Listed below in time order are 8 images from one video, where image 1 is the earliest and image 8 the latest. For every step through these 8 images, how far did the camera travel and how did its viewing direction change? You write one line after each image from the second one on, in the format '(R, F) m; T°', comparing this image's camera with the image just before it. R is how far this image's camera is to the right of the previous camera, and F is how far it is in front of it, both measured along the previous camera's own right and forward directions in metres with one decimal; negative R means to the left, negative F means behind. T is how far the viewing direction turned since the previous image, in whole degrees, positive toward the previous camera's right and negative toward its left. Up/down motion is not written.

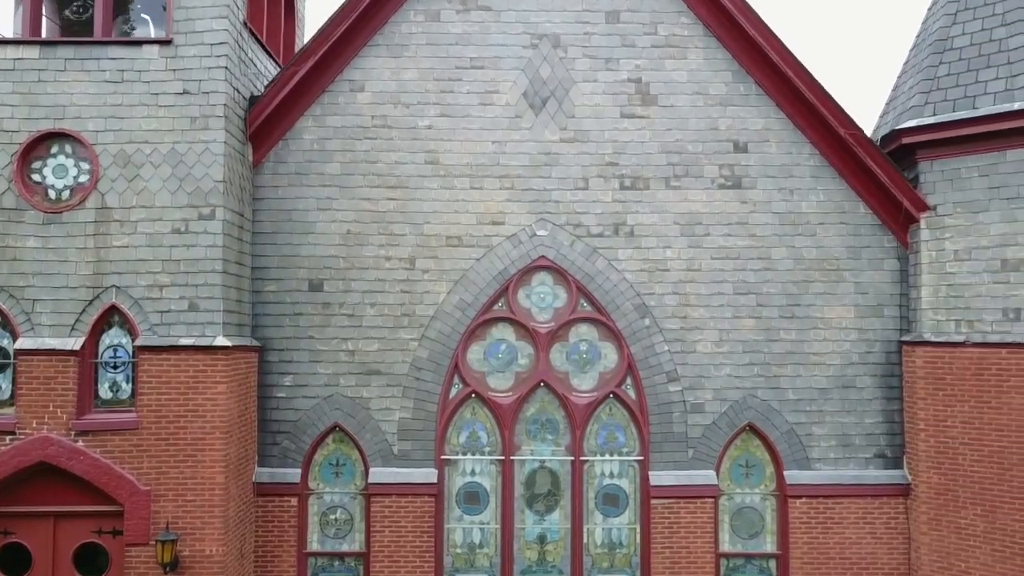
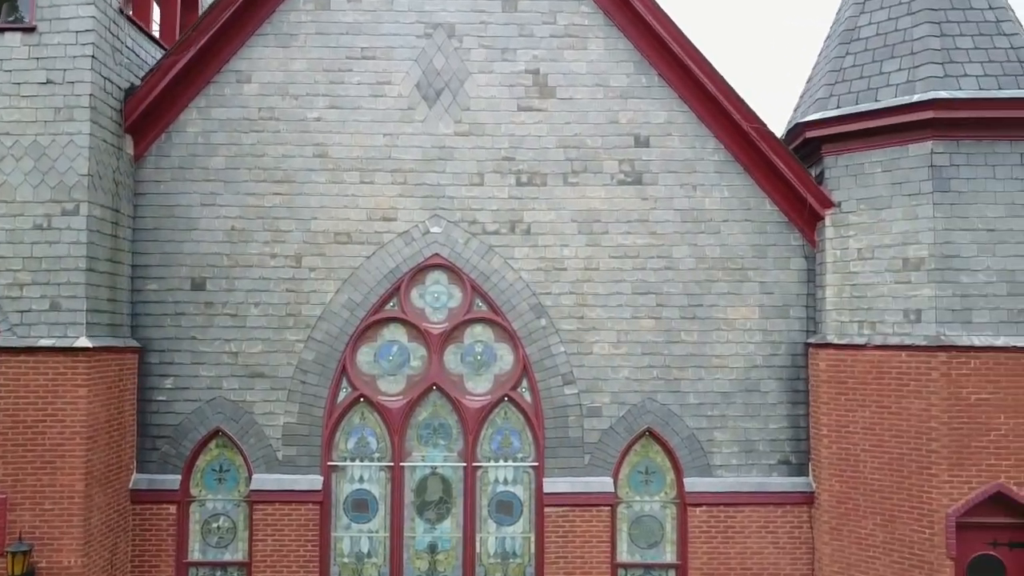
(+1.1, +0.3) m; 0°
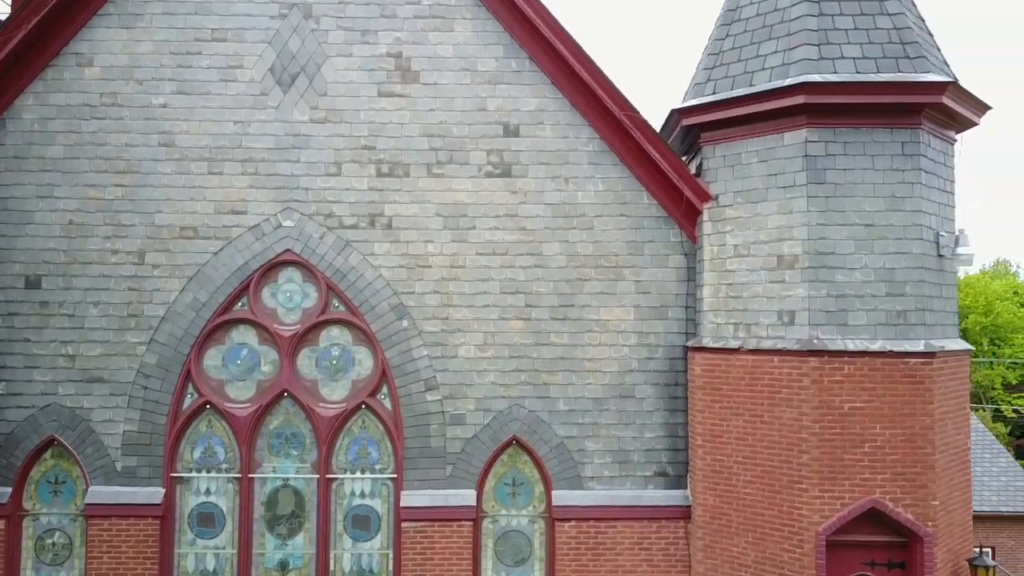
(+1.3, +0.6) m; 0°
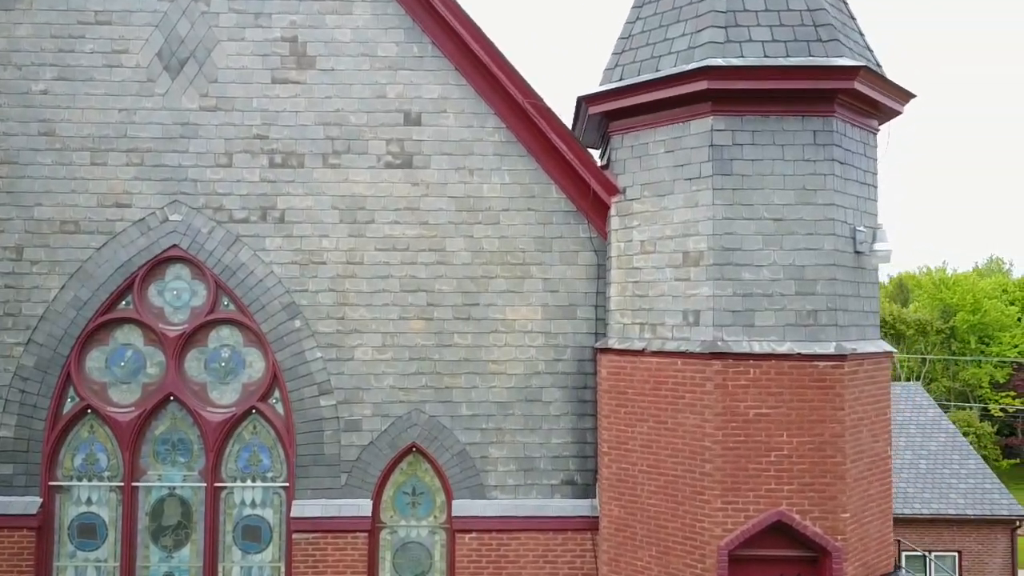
(+0.9, +0.4) m; 0°
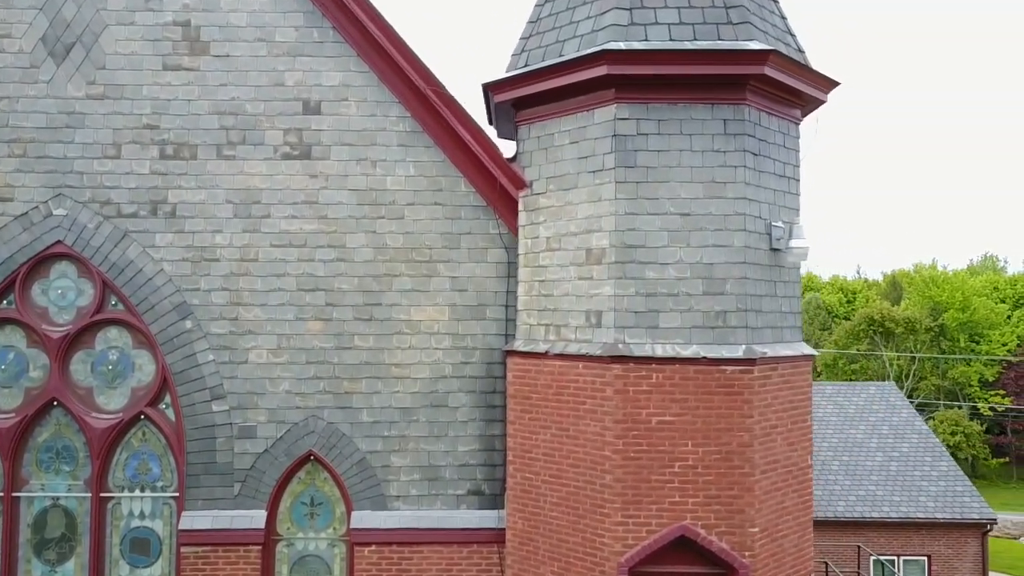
(+0.8, +0.4) m; 0°
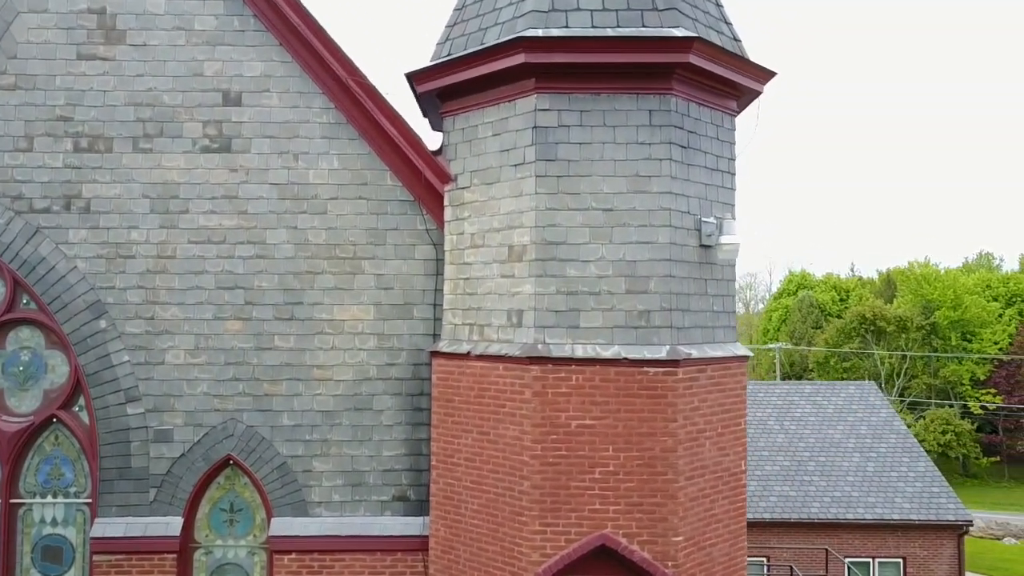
(+0.6, +0.3) m; 0°
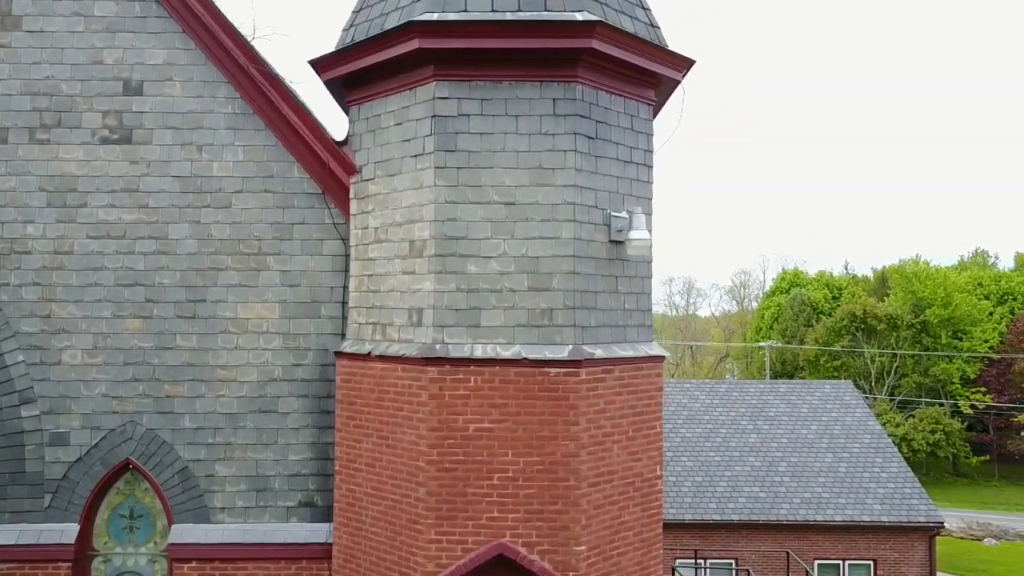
(+0.7, +0.3) m; 0°
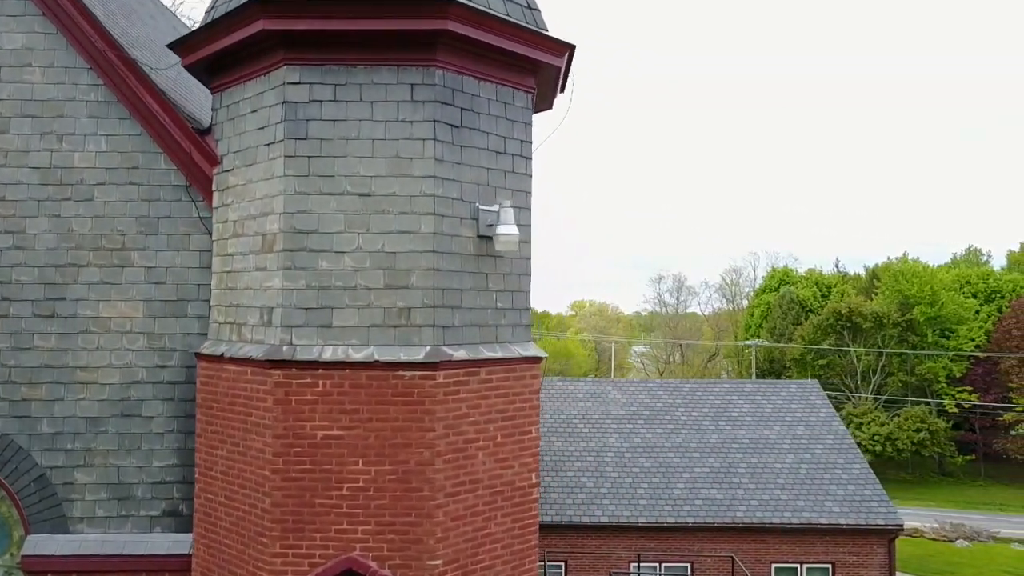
(+0.9, +0.3) m; 0°
